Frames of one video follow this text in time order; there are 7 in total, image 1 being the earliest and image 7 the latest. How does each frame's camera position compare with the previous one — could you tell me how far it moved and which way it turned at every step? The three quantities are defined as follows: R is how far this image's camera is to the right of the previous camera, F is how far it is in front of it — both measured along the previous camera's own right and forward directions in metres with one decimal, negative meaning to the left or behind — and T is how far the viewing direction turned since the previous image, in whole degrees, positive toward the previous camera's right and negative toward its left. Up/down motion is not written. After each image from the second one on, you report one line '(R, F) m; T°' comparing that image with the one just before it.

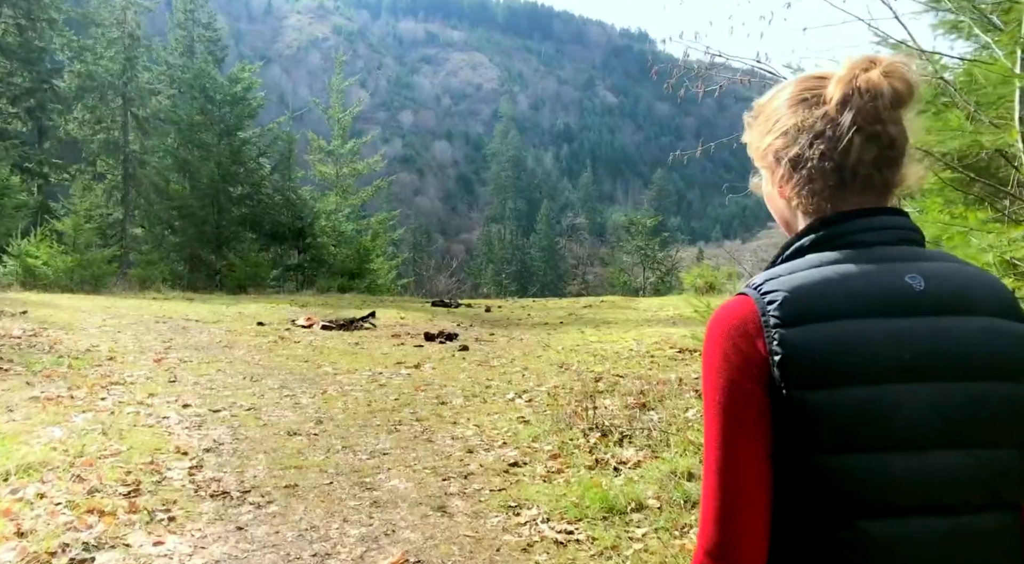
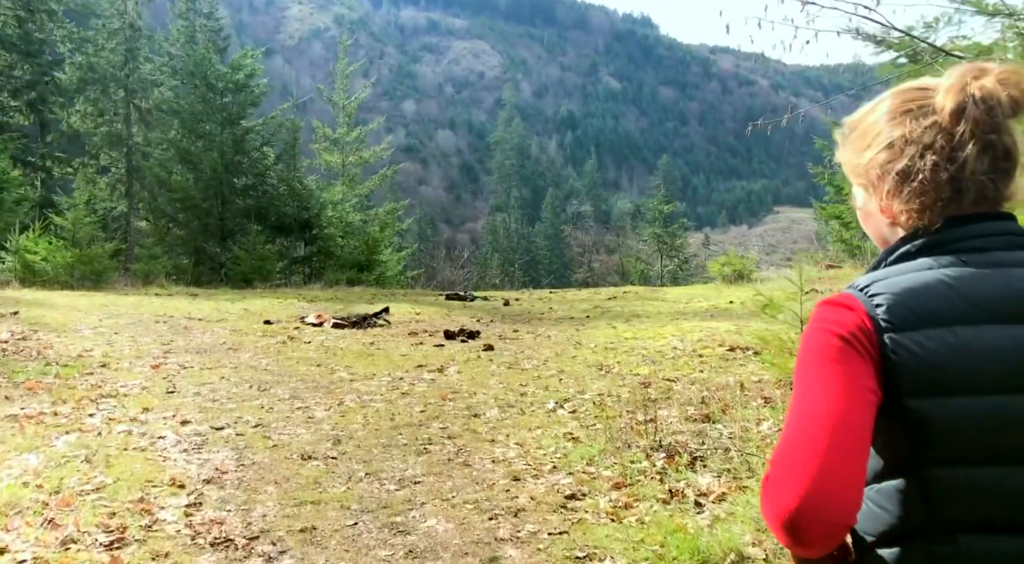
(-0.2, +0.6) m; 0°
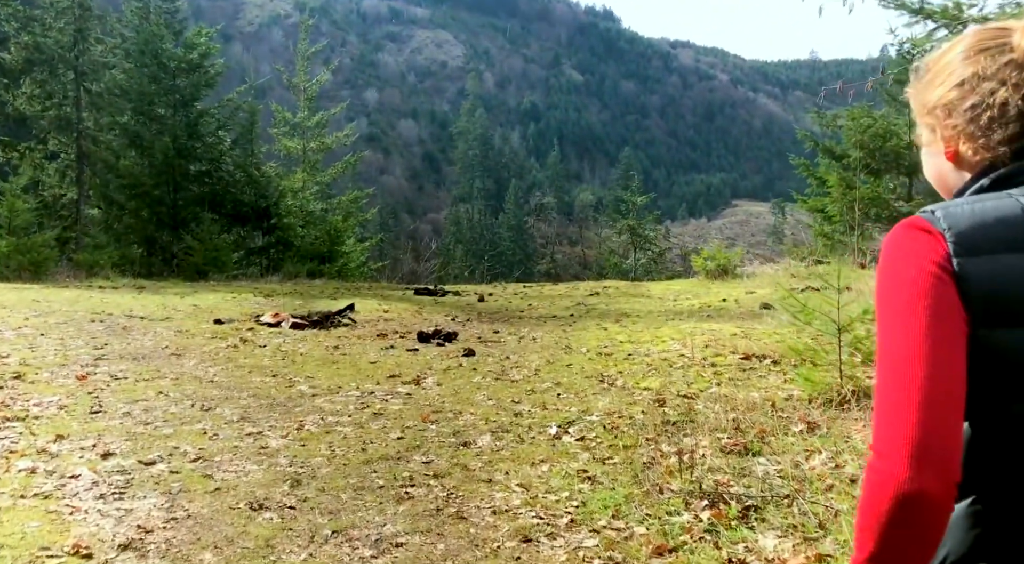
(-0.2, +0.8) m; +3°
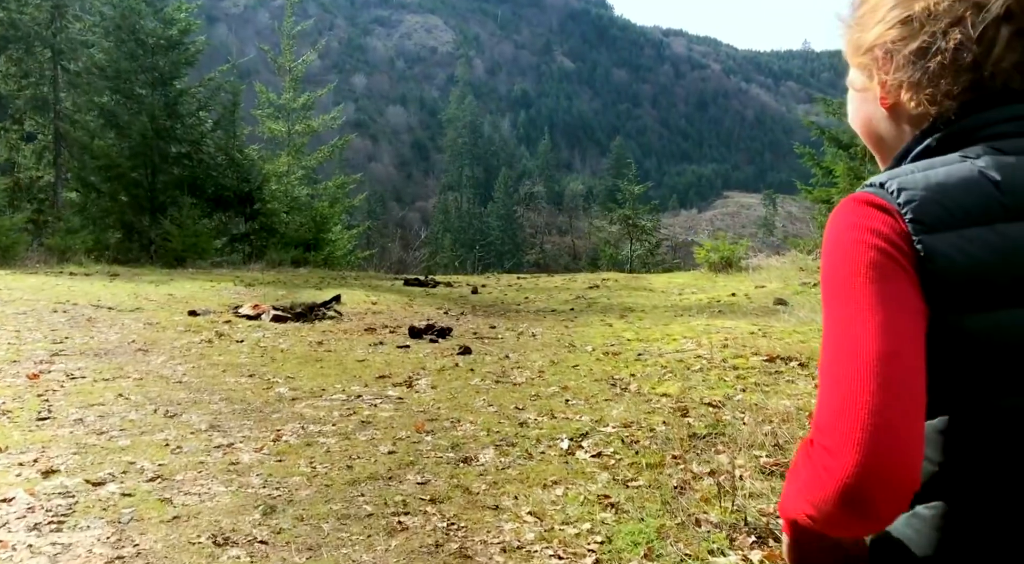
(-0.1, +0.5) m; +1°
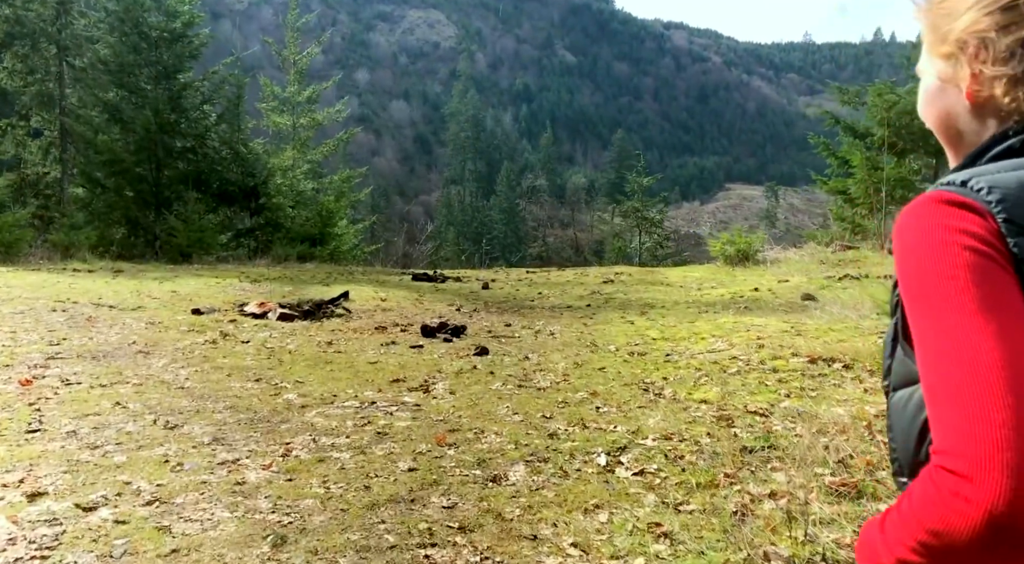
(-0.1, +0.3) m; 0°
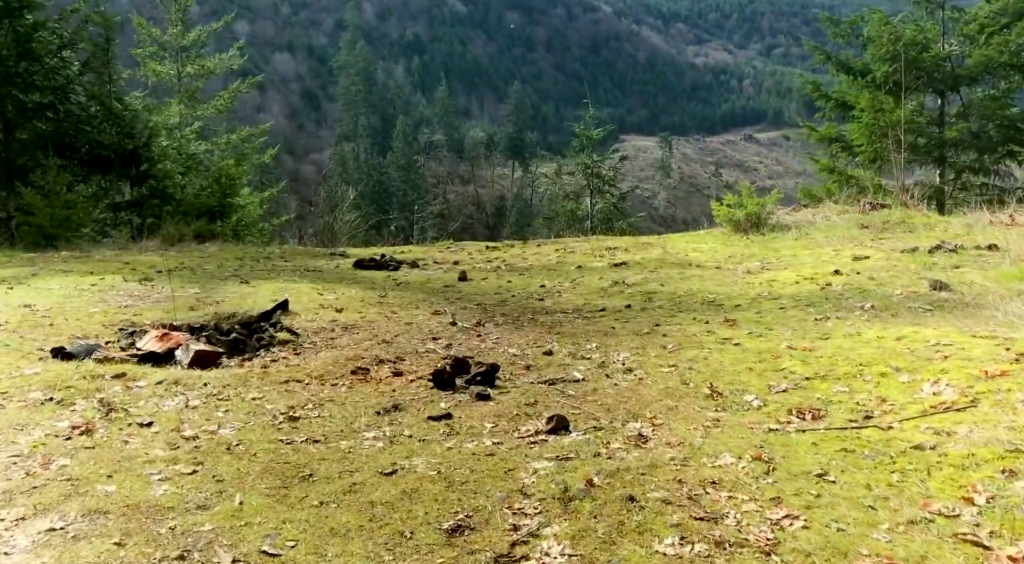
(-0.7, +2.3) m; +7°
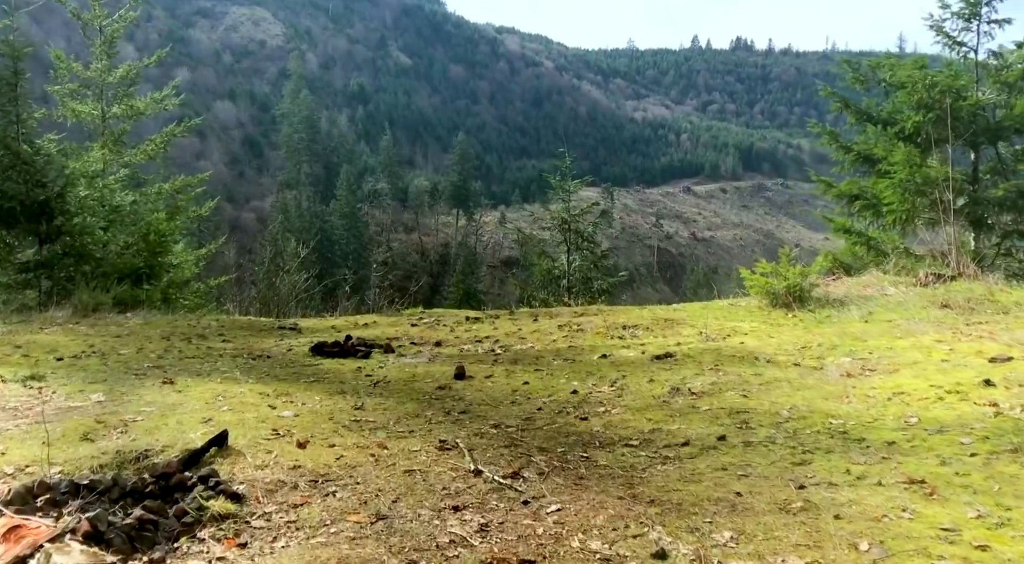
(-0.5, +1.8) m; +4°
